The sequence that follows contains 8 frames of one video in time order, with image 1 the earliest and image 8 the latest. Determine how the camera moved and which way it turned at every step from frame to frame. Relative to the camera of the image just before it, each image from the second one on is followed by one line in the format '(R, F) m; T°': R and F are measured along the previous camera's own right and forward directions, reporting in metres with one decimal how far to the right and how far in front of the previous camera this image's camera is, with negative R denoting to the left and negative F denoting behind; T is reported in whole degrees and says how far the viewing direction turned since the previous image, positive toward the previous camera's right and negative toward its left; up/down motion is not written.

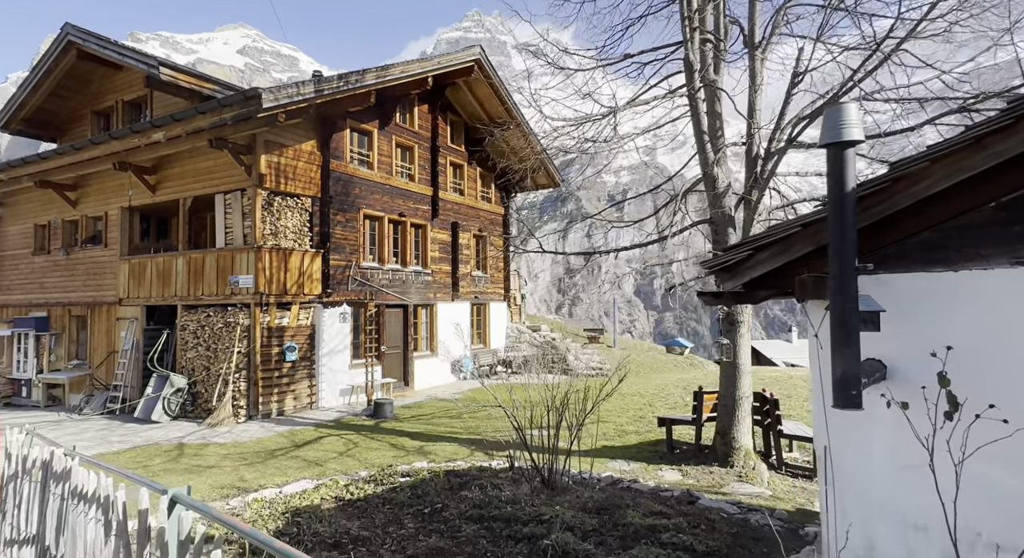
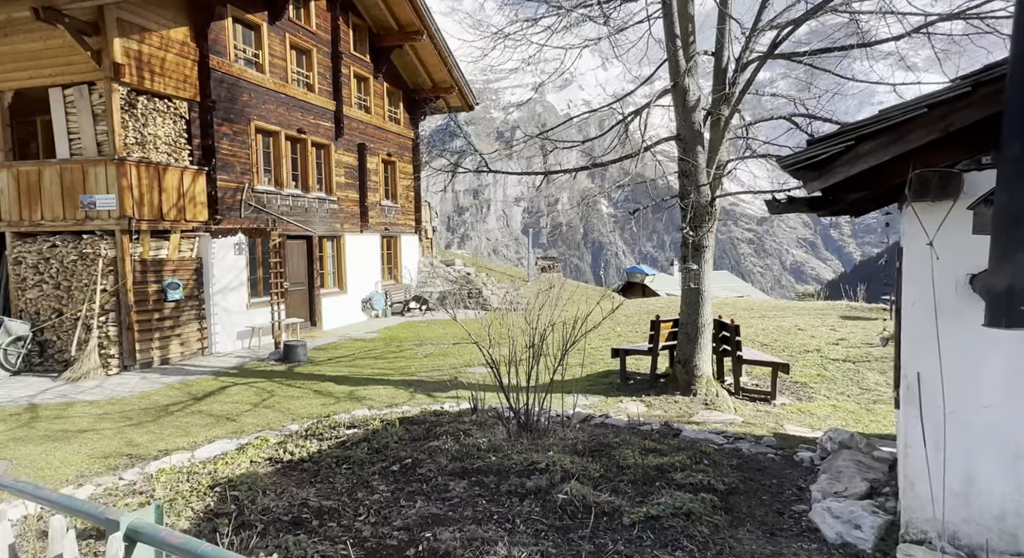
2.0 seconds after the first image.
(-0.9, +1.1) m; +12°
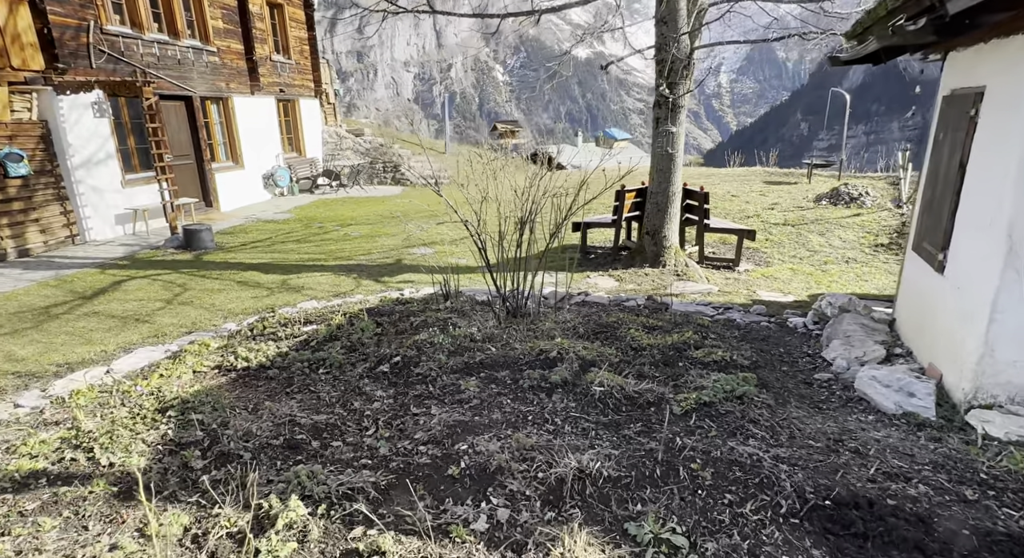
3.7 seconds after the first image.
(-0.8, +0.8) m; +10°
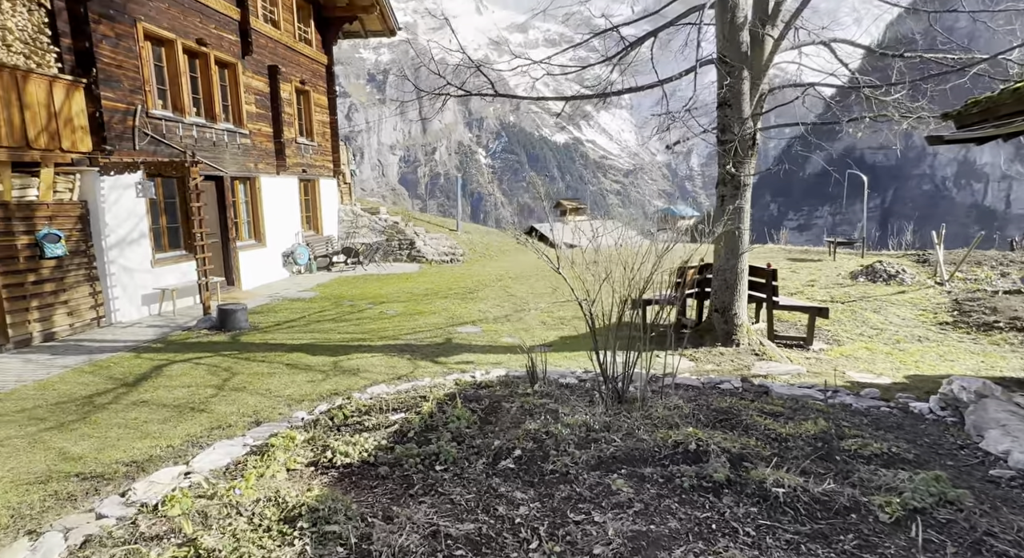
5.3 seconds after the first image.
(-1.0, +0.4) m; +2°
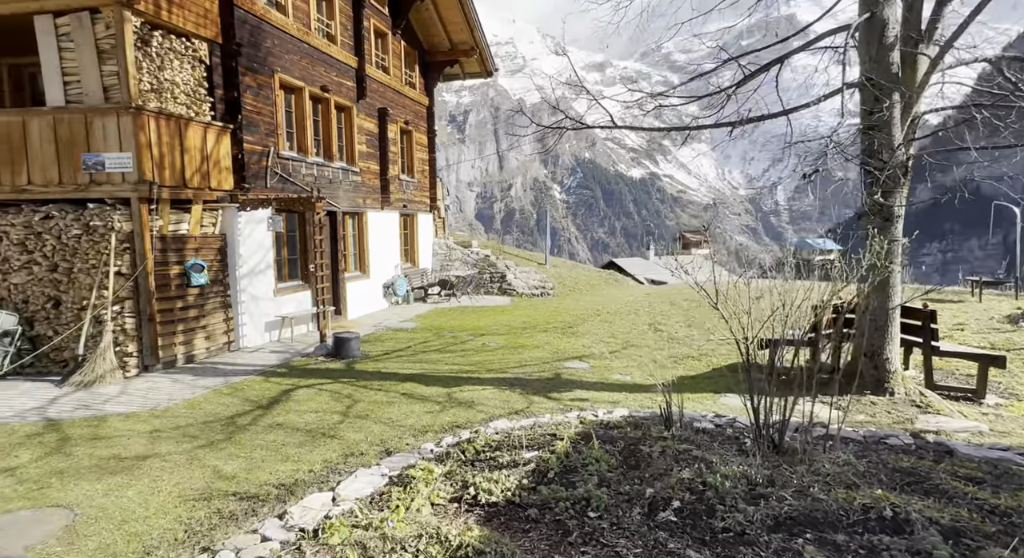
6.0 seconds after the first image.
(-0.4, 0.0) m; -7°
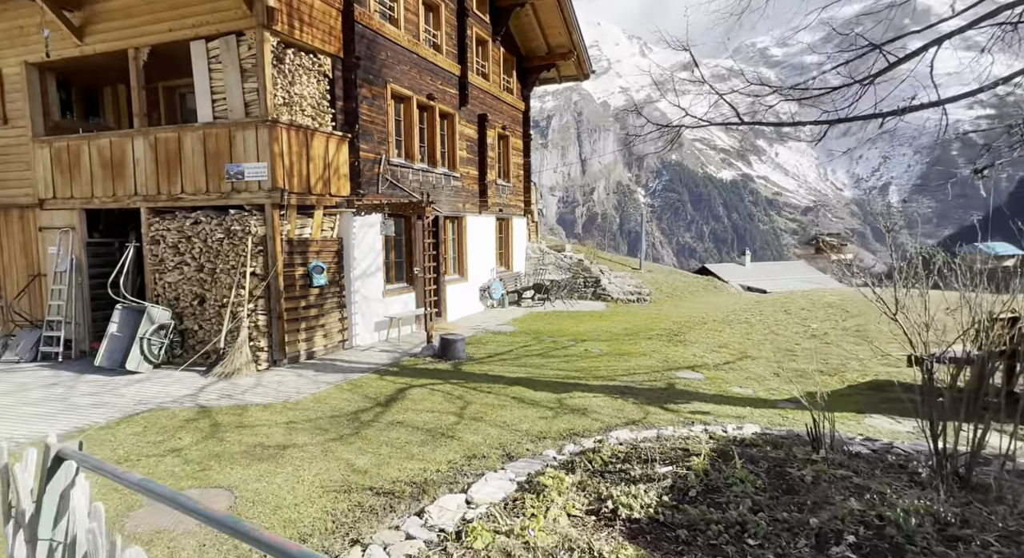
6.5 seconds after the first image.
(-0.3, 0.0) m; -8°
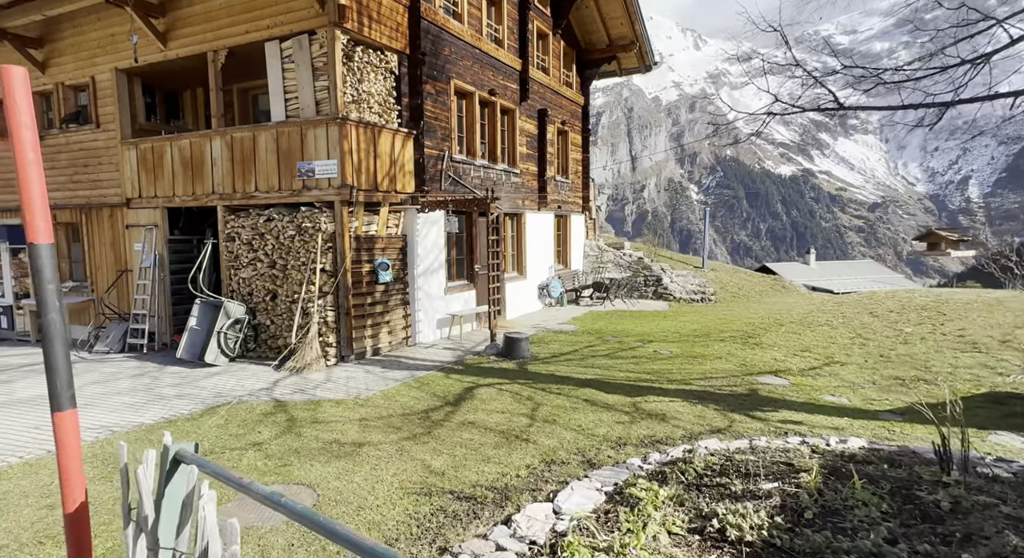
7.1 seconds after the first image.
(-0.2, +0.2) m; -5°
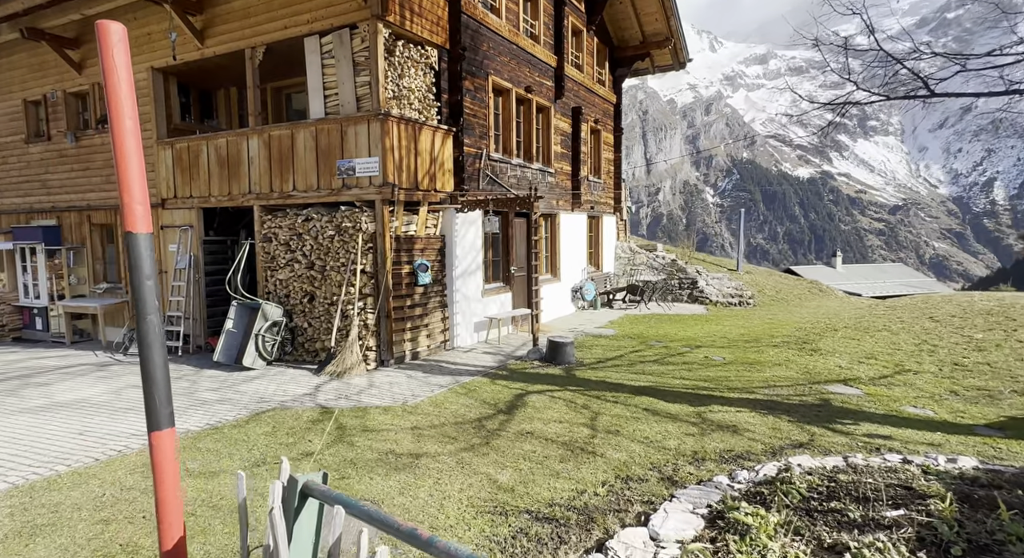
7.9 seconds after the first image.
(-0.4, +0.3) m; -1°
